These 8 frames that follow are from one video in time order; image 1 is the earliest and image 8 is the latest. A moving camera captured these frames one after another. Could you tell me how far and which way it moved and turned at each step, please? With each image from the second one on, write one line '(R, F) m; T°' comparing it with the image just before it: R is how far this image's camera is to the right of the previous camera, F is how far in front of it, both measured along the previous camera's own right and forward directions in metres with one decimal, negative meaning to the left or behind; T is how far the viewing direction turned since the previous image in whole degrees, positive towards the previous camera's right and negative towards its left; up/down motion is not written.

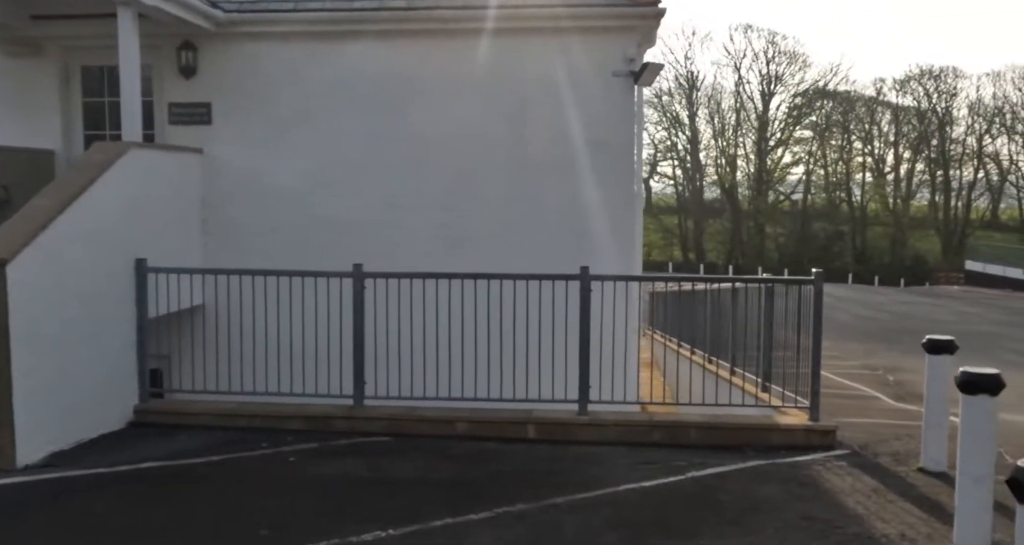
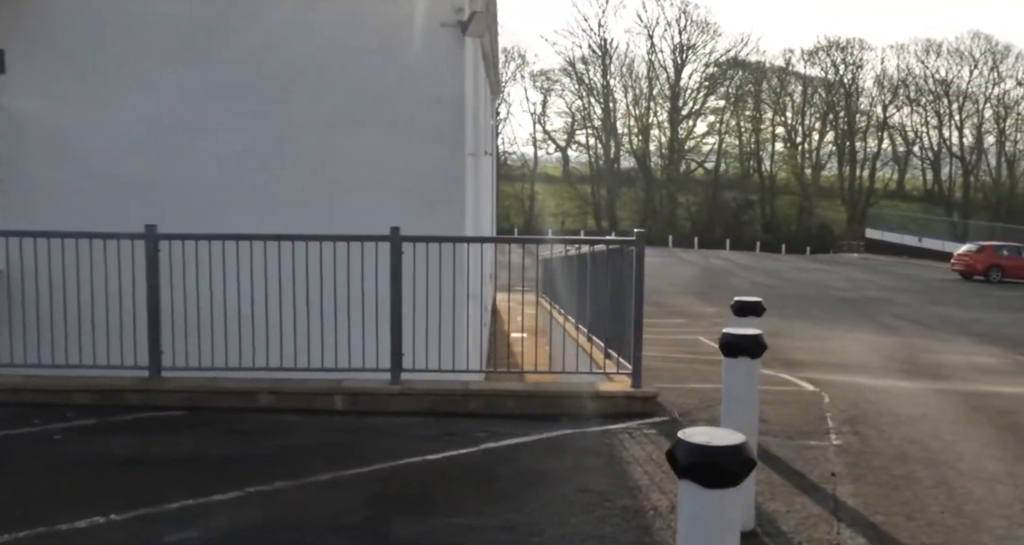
(+1.0, +0.4) m; +5°
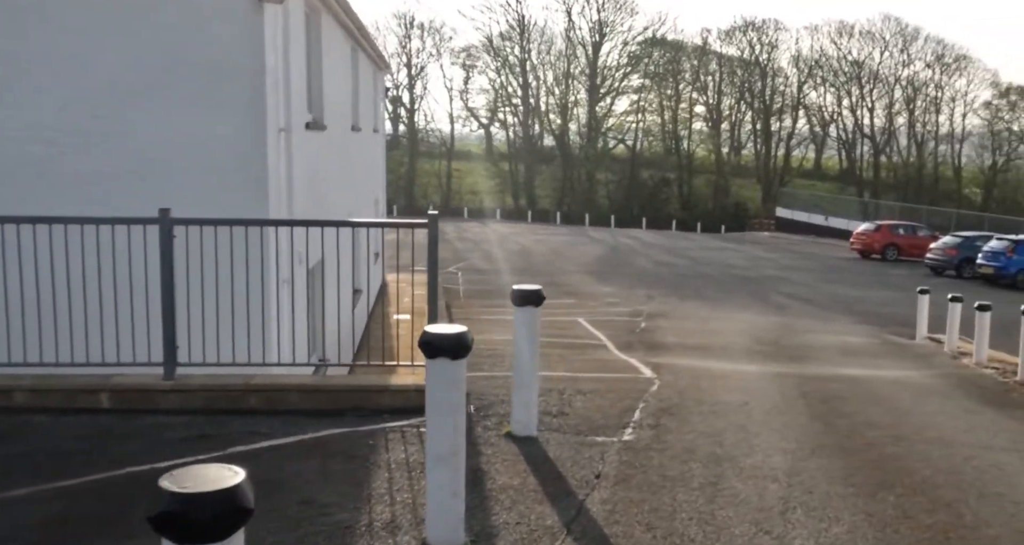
(+1.1, +0.5) m; +4°
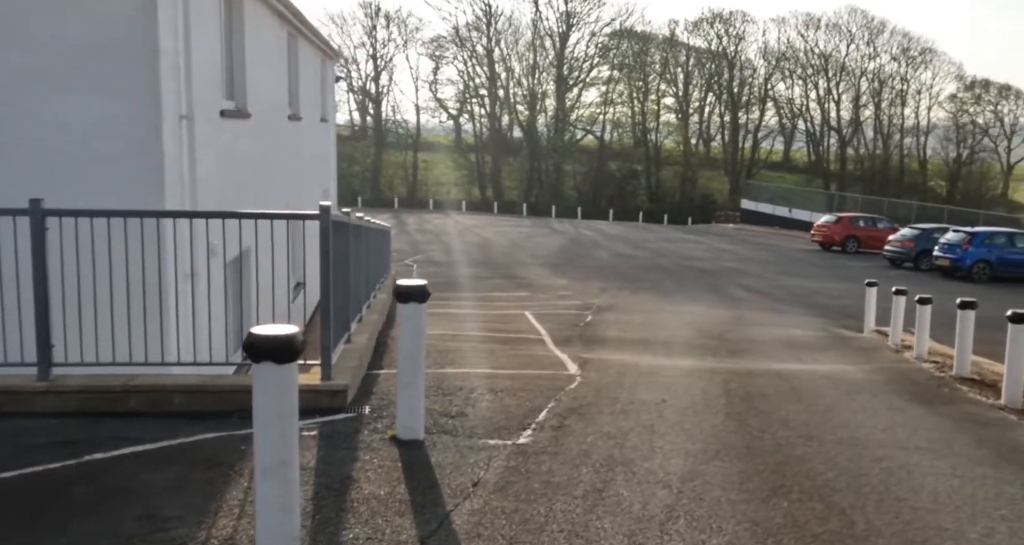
(+0.6, +0.3) m; +2°
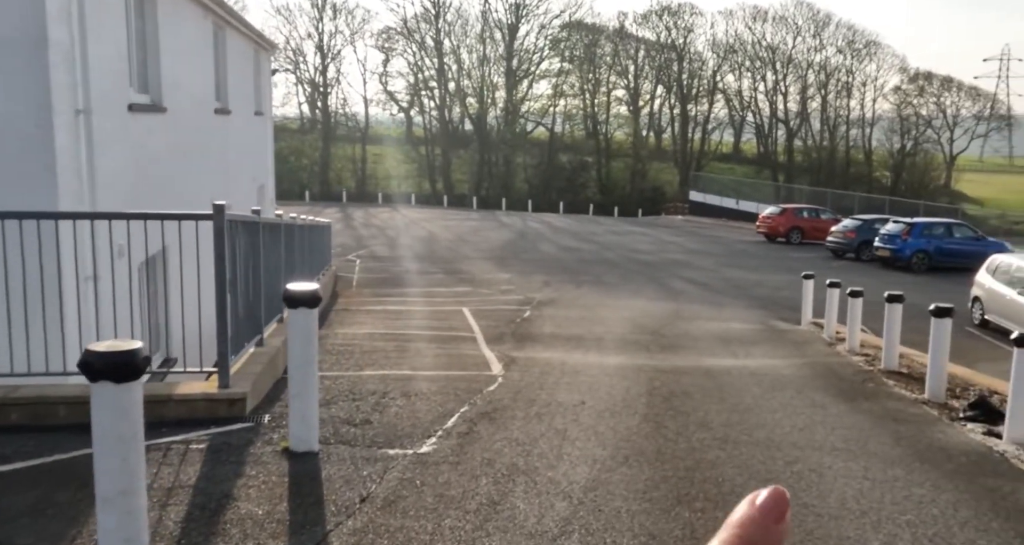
(+0.4, +0.2) m; +3°
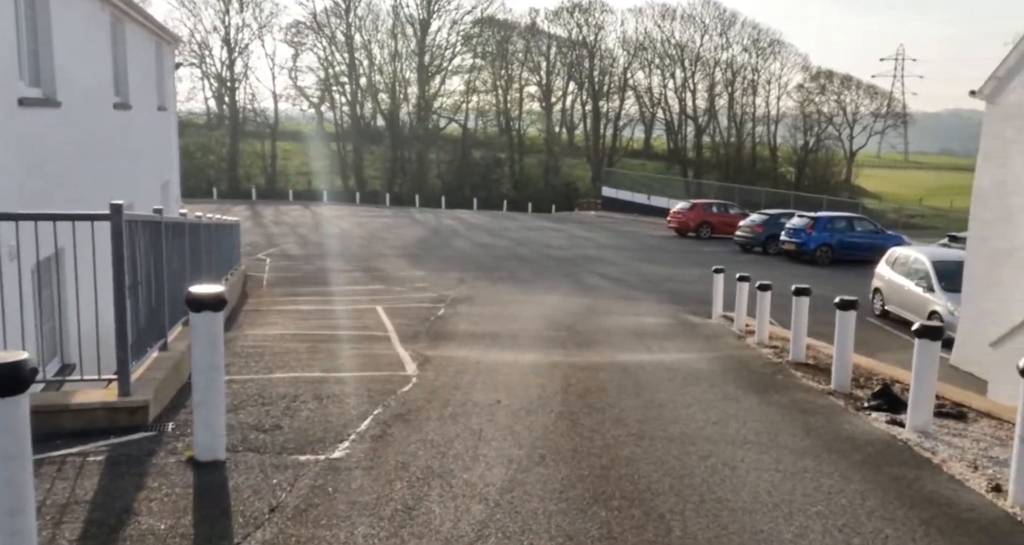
(0.0, +0.1) m; +5°
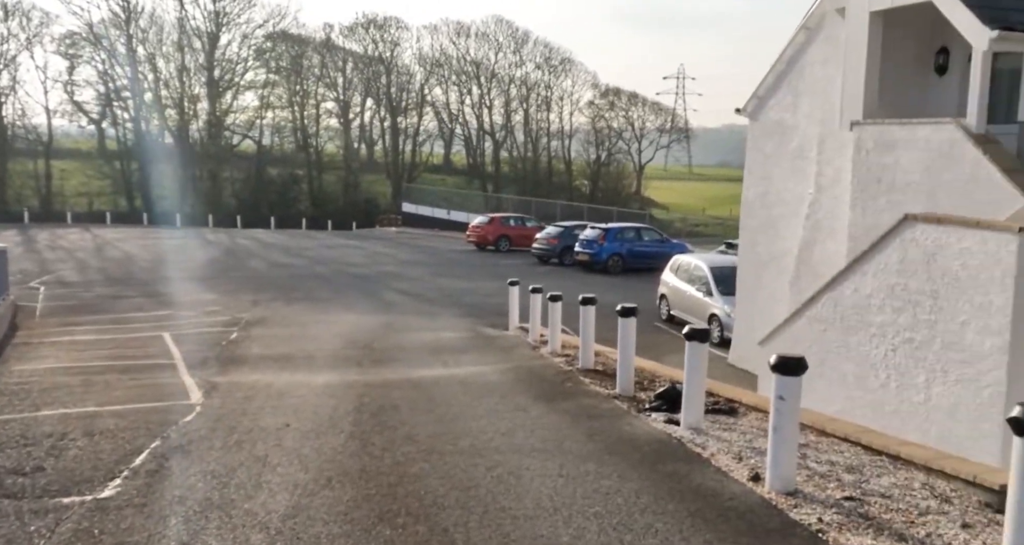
(+0.2, 0.0) m; +12°
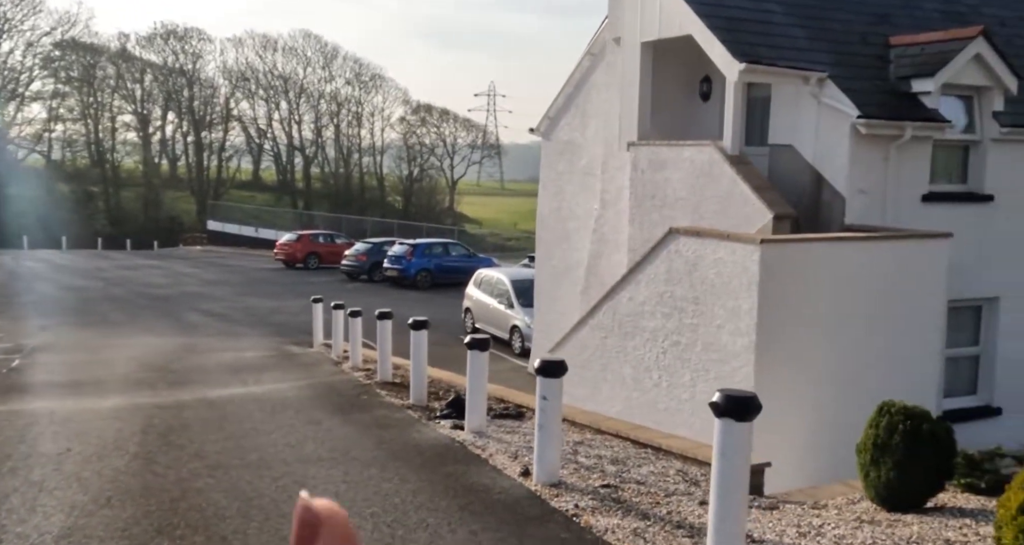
(+0.2, -0.4) m; +11°
